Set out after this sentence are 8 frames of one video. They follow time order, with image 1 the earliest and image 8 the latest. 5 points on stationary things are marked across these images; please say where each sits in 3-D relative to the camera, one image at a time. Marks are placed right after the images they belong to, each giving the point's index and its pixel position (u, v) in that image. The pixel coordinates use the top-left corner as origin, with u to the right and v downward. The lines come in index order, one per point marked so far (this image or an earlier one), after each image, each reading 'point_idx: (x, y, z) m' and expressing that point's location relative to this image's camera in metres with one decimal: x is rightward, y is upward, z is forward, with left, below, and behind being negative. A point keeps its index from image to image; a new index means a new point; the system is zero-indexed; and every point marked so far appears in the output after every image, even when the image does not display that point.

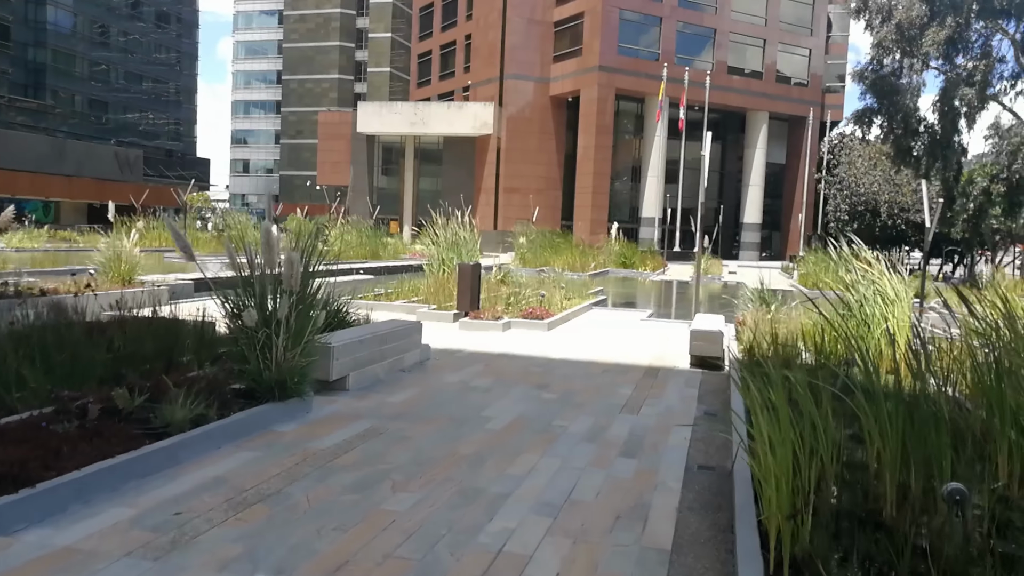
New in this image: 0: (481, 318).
0: (-0.4, -0.3, +9.1) m
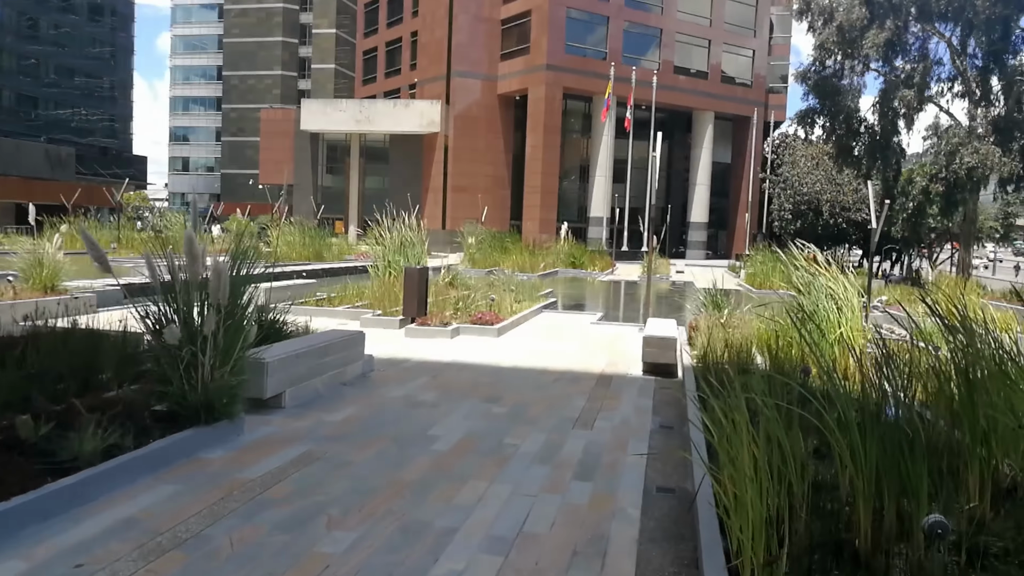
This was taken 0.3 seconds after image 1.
0: (-0.9, -0.4, +8.8) m
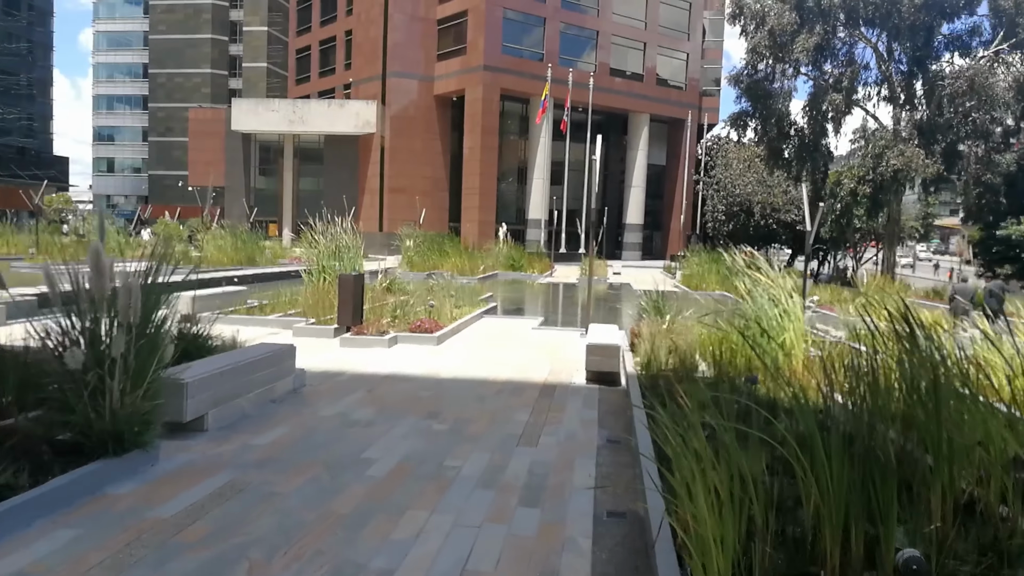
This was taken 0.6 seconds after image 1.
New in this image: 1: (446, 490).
0: (-1.5, -0.5, +8.4) m
1: (-0.3, -0.9, +3.7) m
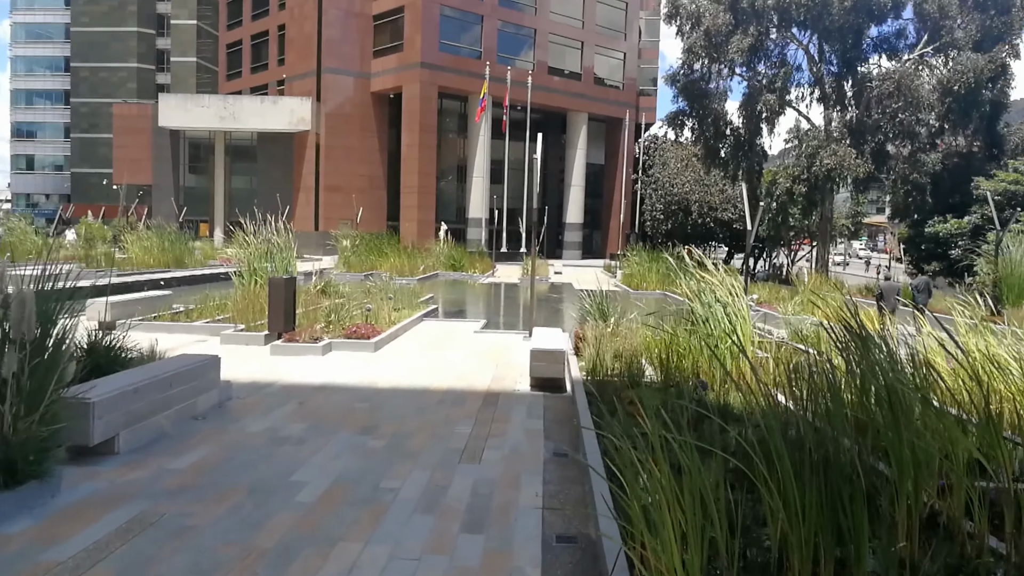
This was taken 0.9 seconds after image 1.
0: (-2.1, -0.5, +8.0) m
1: (-0.6, -1.0, +3.4) m
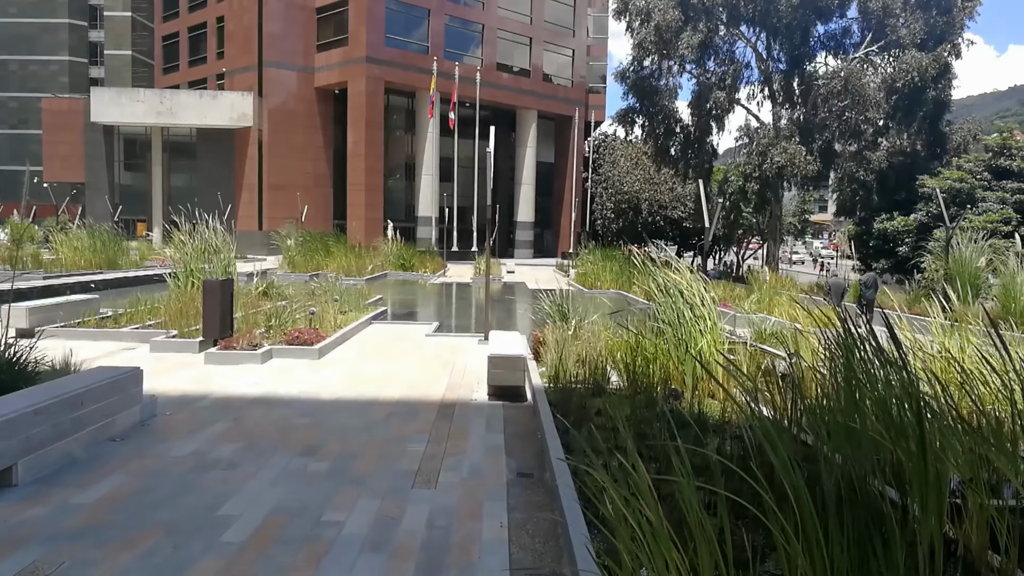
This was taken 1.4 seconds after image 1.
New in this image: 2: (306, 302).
0: (-2.6, -0.5, +7.4) m
1: (-0.7, -1.0, +3.0) m
2: (-2.8, -0.2, +10.9) m
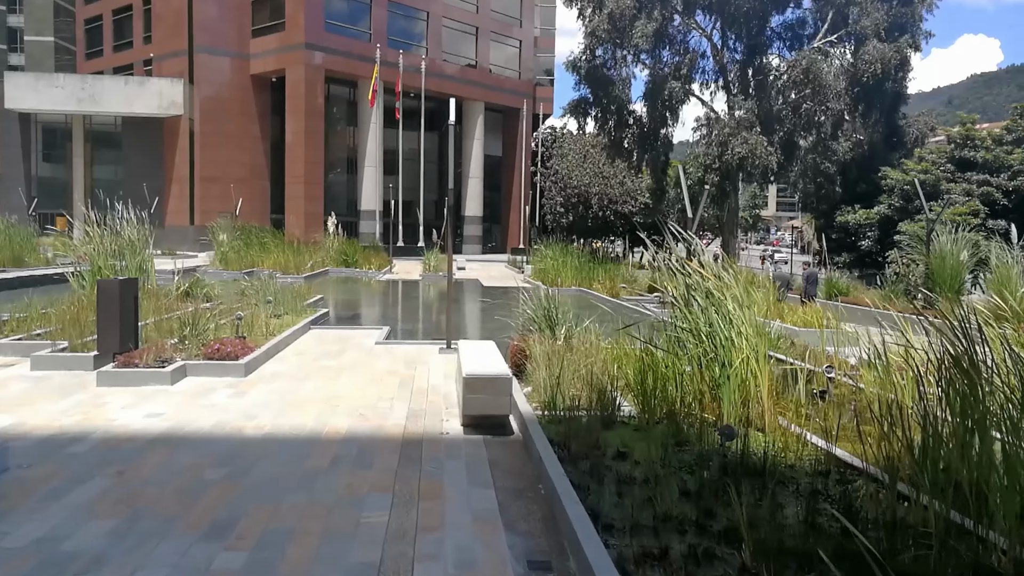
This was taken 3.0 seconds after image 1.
0: (-2.8, -0.6, +5.9) m
1: (-0.6, -1.0, +1.6) m
2: (-3.2, -0.2, +9.4) m
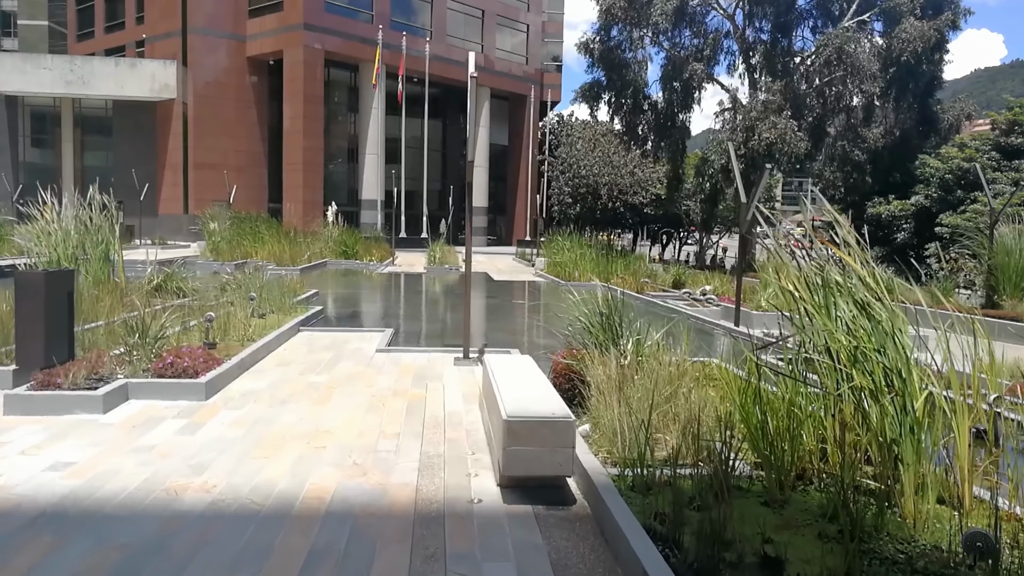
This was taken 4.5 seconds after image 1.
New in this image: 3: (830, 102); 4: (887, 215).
0: (-2.5, -0.5, +4.5) m
1: (-0.3, -1.0, +0.2) m
2: (-3.0, -0.1, +8.0) m
3: (+7.7, +4.4, +18.9) m
4: (+9.3, +1.8, +19.9) m
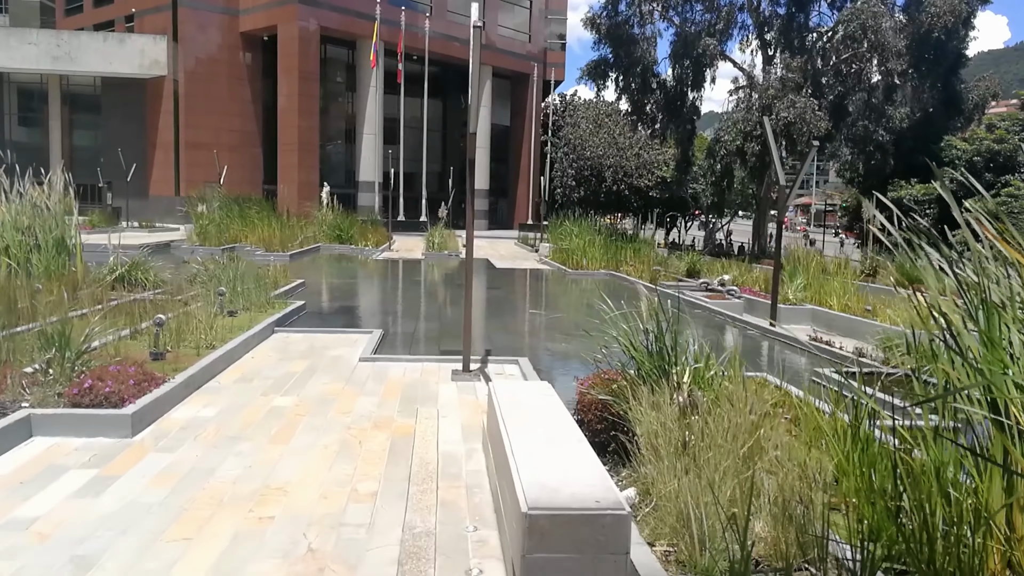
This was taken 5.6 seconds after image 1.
0: (-2.5, -0.6, +3.5) m
1: (-0.3, -1.2, -0.8) m
2: (-2.9, -0.1, +6.9) m
3: (+7.8, +4.7, +17.7) m
4: (+9.4, +2.0, +18.8) m
